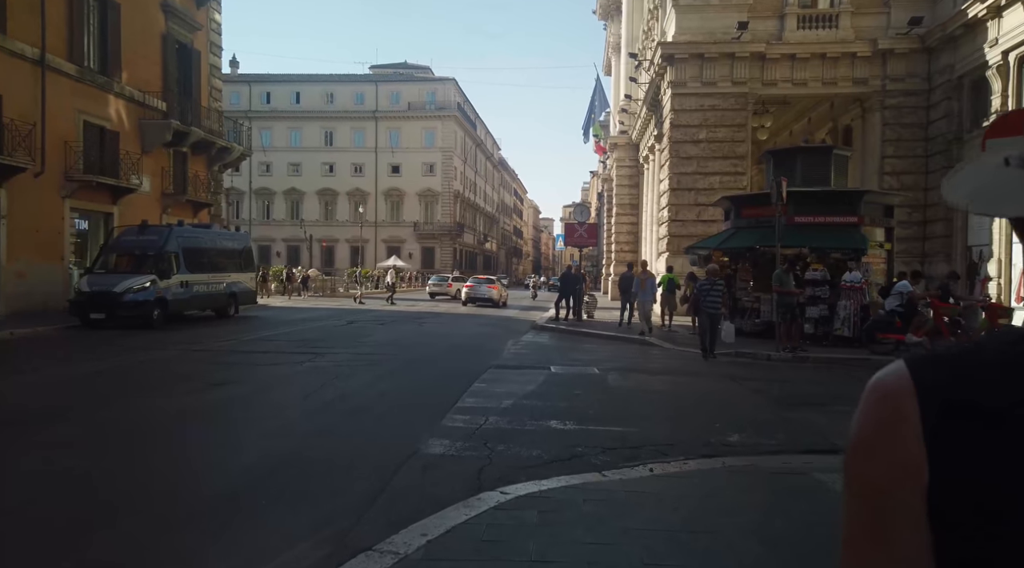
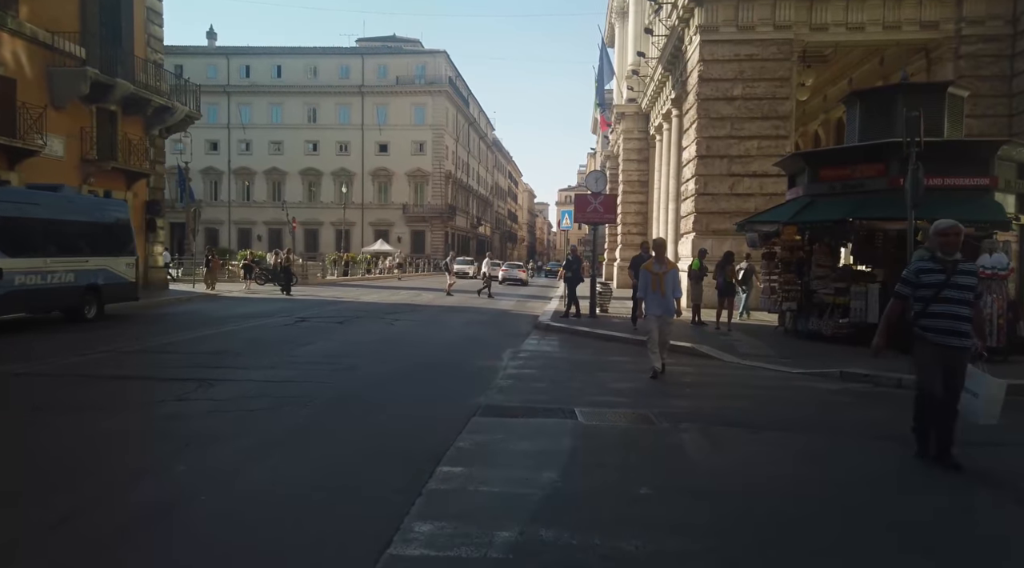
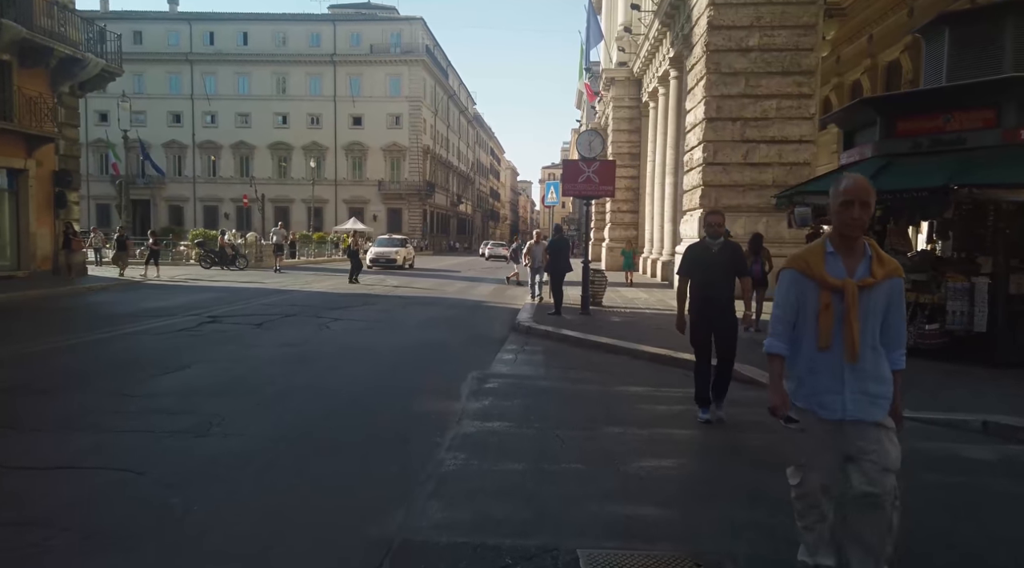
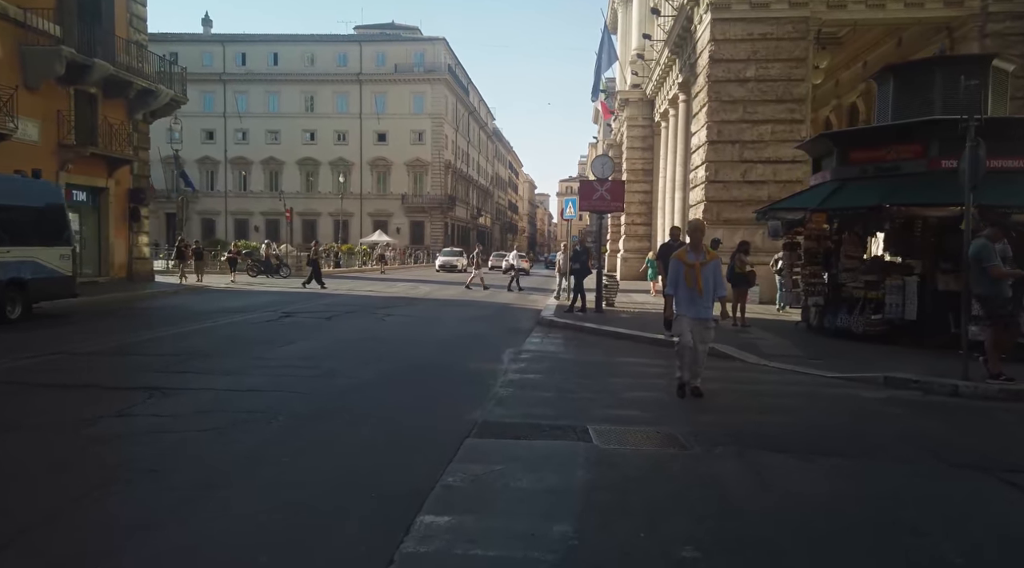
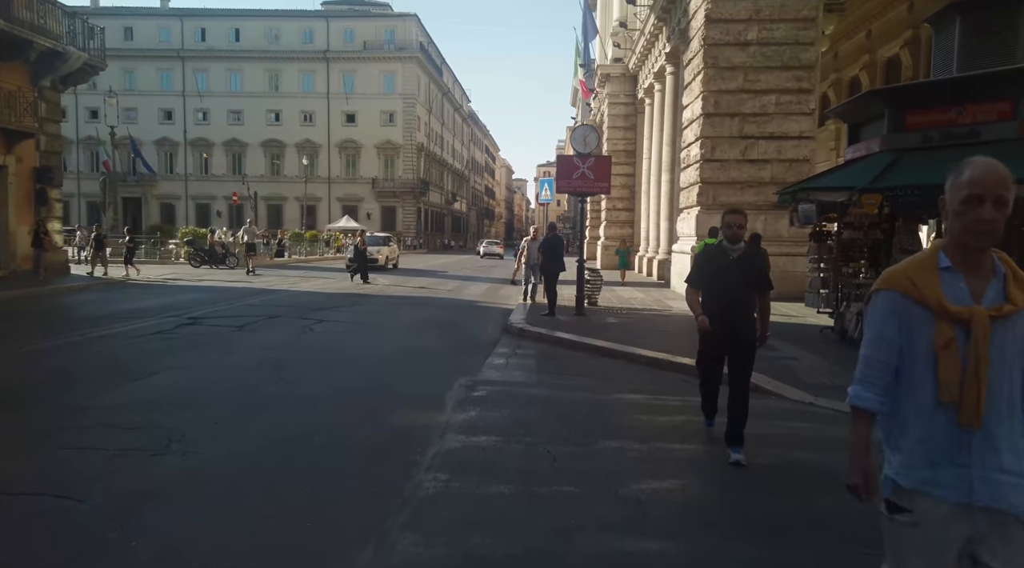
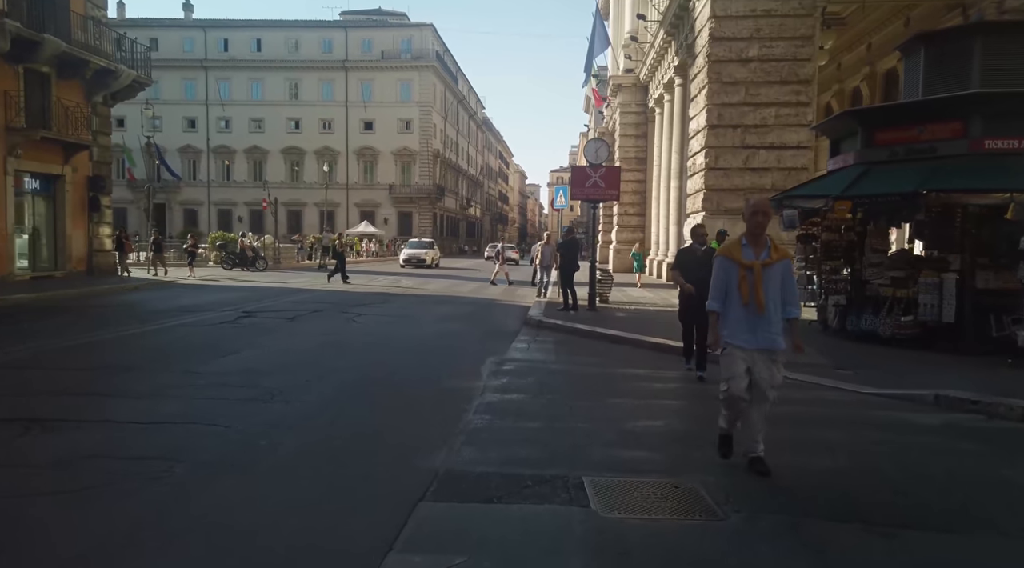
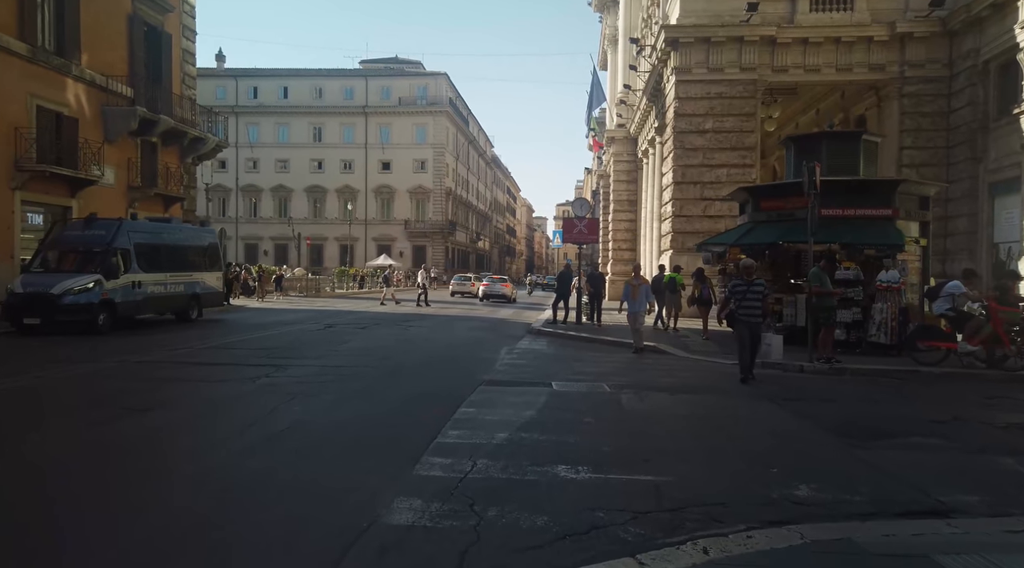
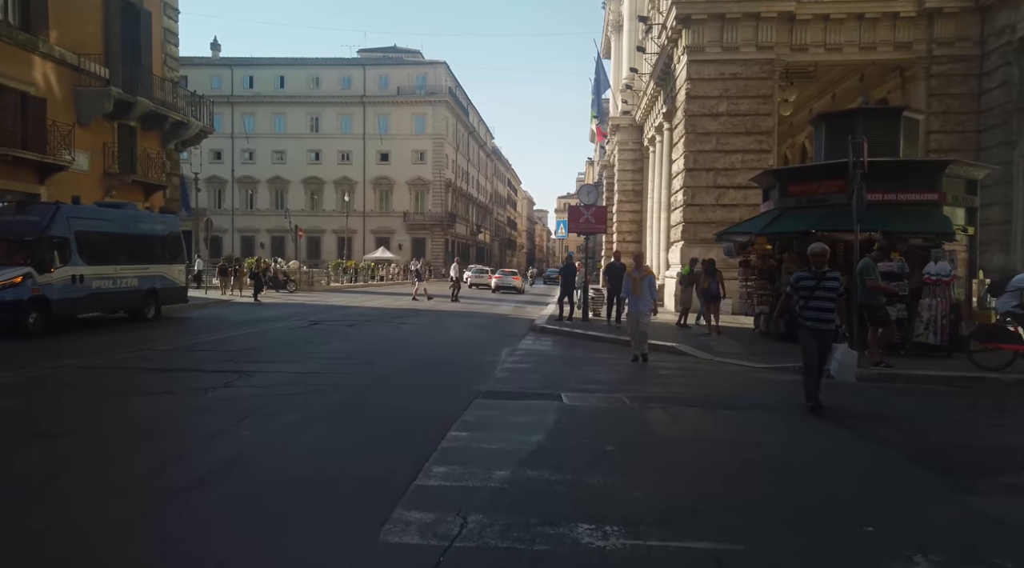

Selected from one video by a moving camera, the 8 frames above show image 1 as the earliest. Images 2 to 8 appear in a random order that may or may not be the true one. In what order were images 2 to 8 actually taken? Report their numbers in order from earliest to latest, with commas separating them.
7, 8, 2, 4, 6, 3, 5
